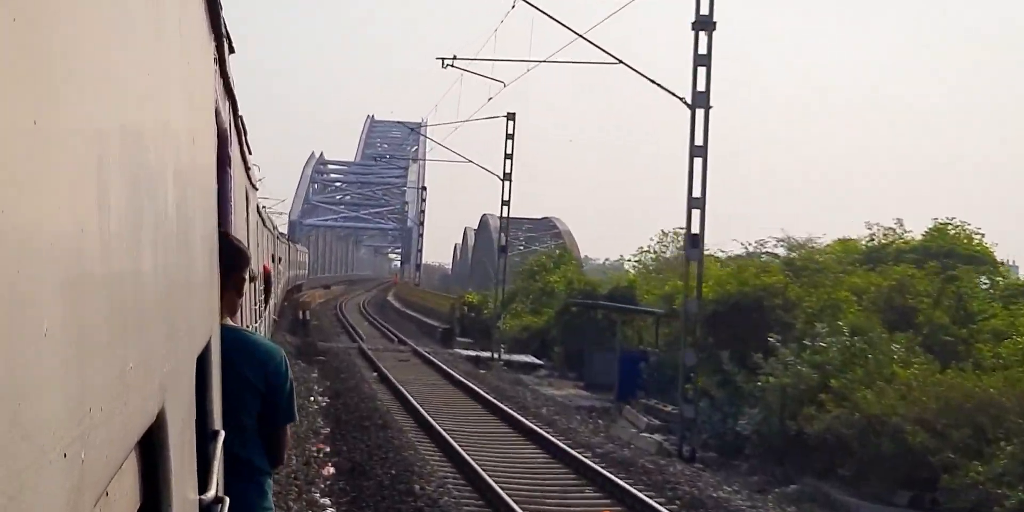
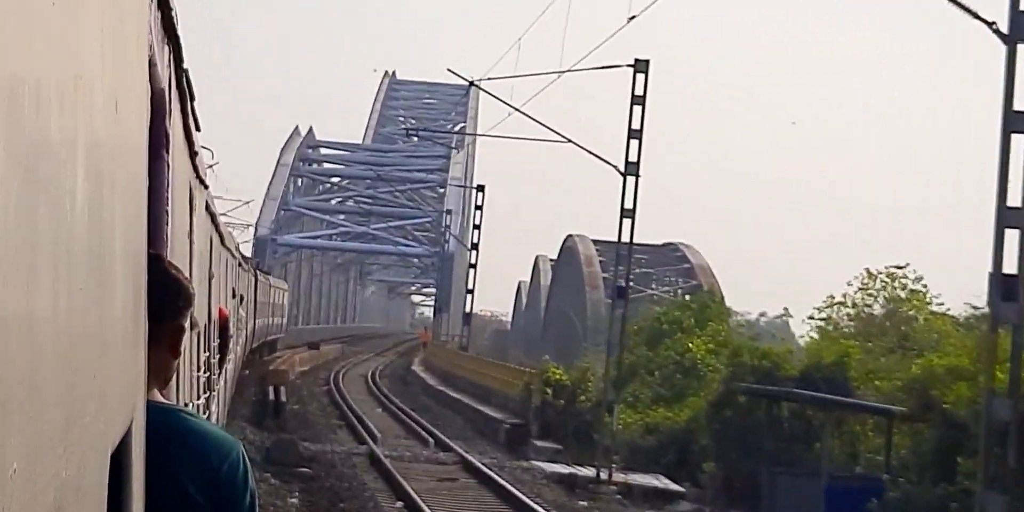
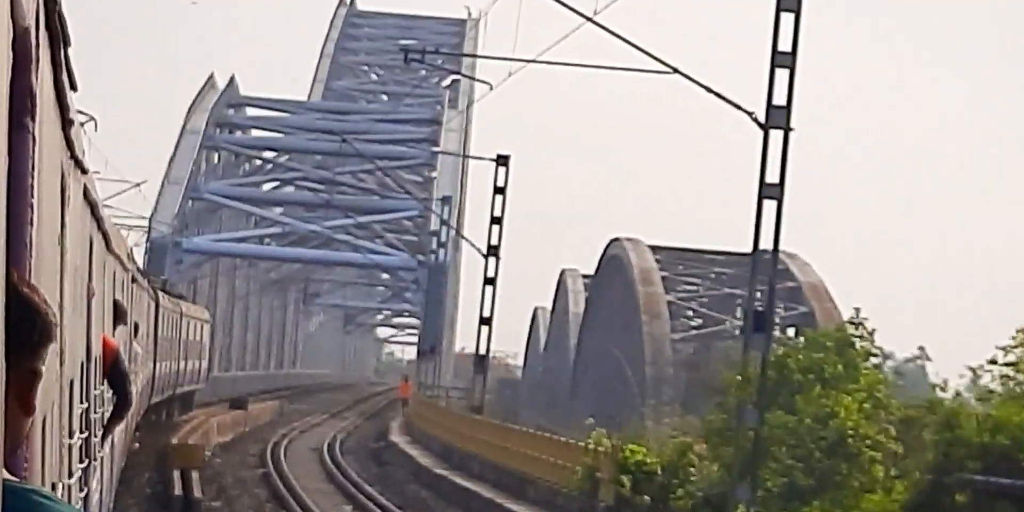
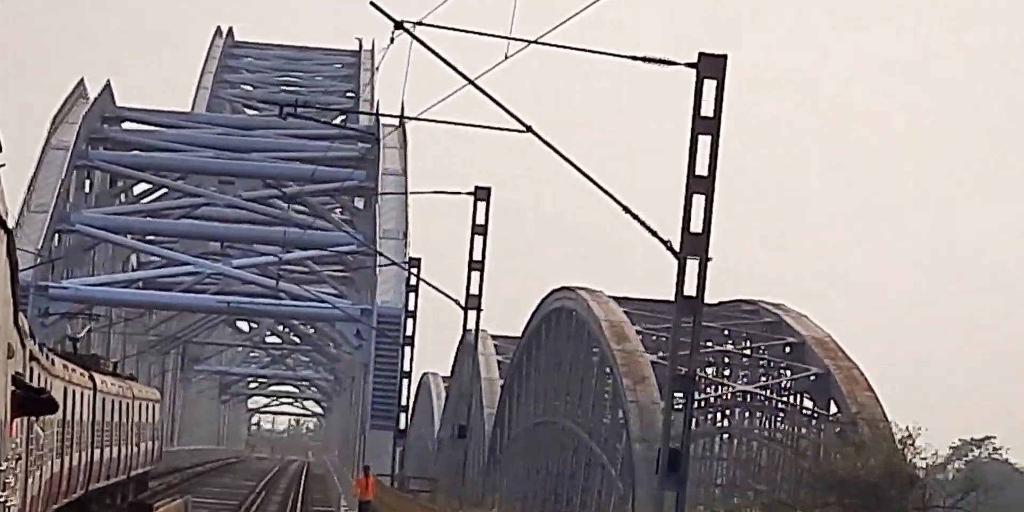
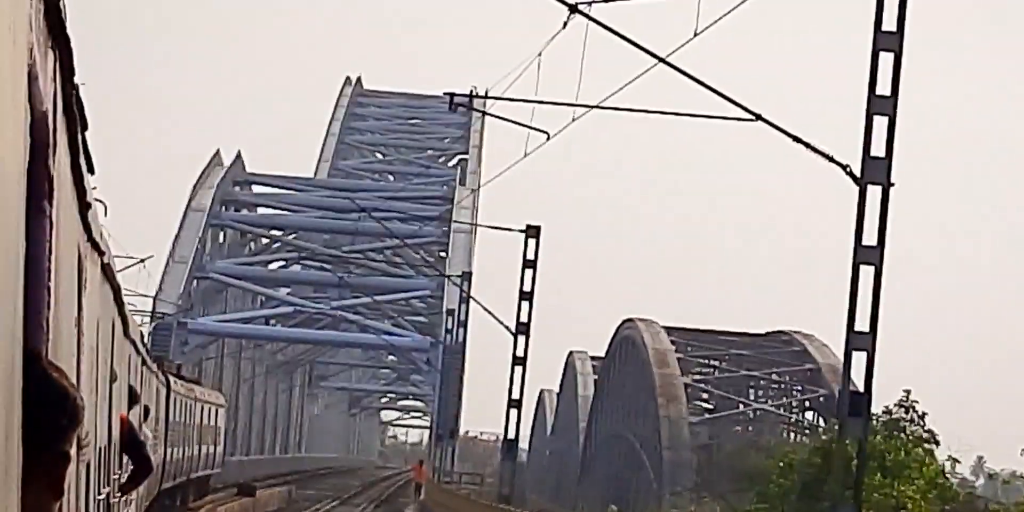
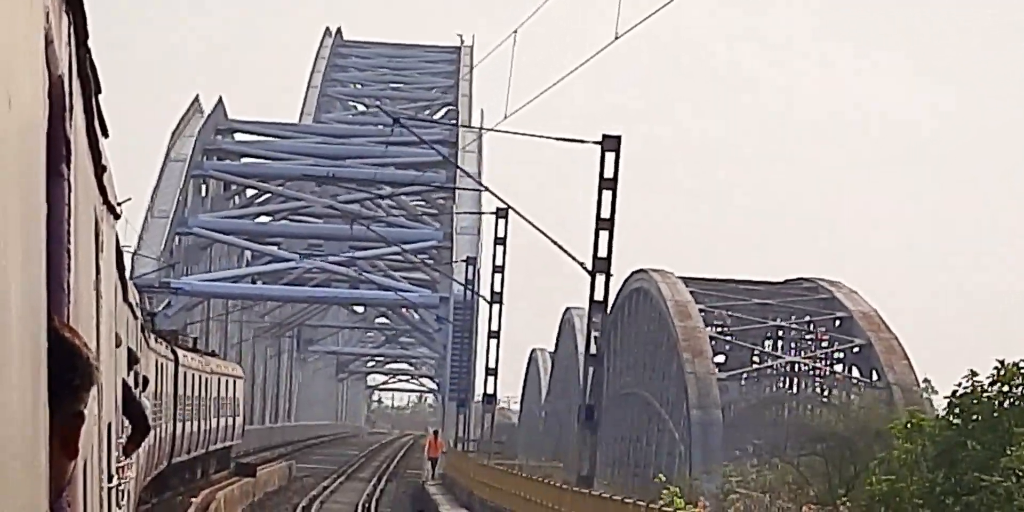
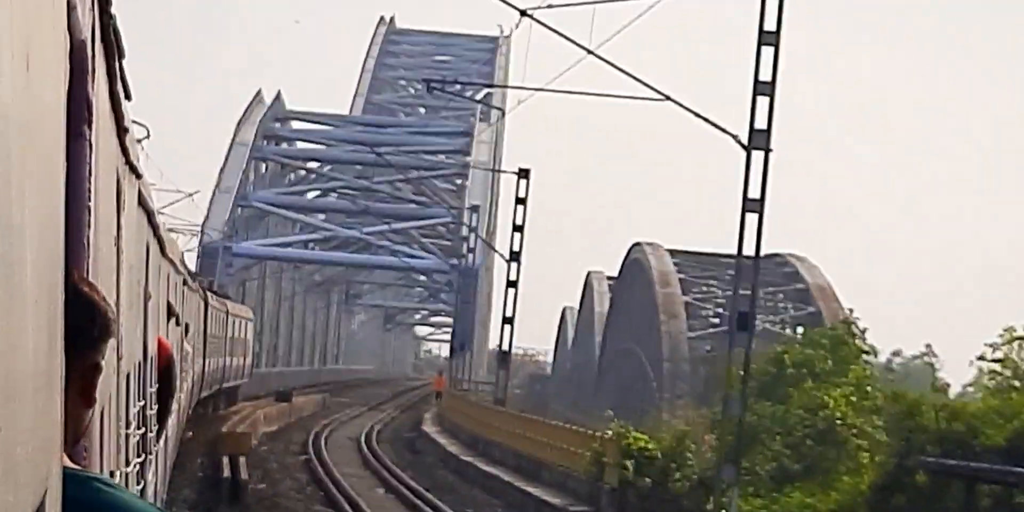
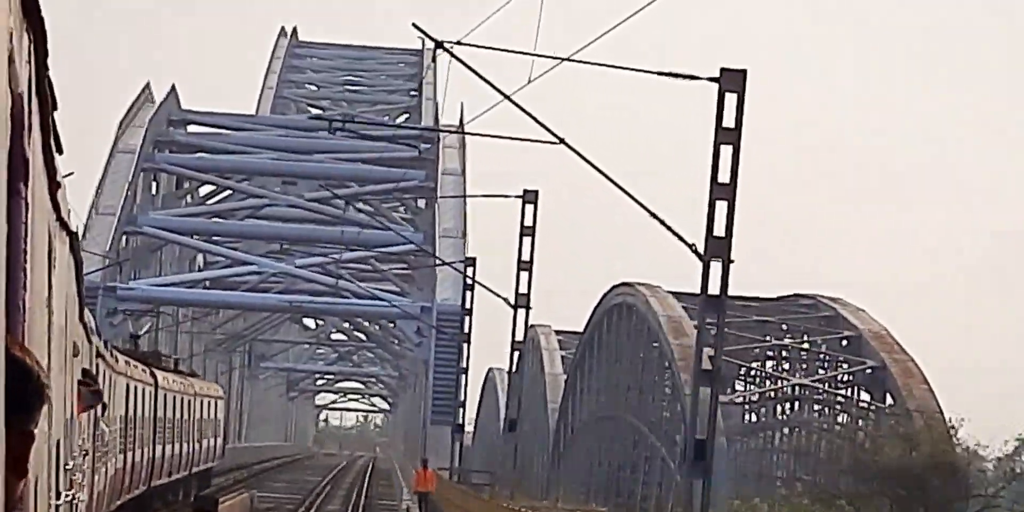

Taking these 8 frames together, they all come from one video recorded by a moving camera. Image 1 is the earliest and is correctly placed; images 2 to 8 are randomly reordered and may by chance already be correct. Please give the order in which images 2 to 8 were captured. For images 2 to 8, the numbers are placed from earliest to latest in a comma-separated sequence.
2, 7, 3, 5, 6, 8, 4
